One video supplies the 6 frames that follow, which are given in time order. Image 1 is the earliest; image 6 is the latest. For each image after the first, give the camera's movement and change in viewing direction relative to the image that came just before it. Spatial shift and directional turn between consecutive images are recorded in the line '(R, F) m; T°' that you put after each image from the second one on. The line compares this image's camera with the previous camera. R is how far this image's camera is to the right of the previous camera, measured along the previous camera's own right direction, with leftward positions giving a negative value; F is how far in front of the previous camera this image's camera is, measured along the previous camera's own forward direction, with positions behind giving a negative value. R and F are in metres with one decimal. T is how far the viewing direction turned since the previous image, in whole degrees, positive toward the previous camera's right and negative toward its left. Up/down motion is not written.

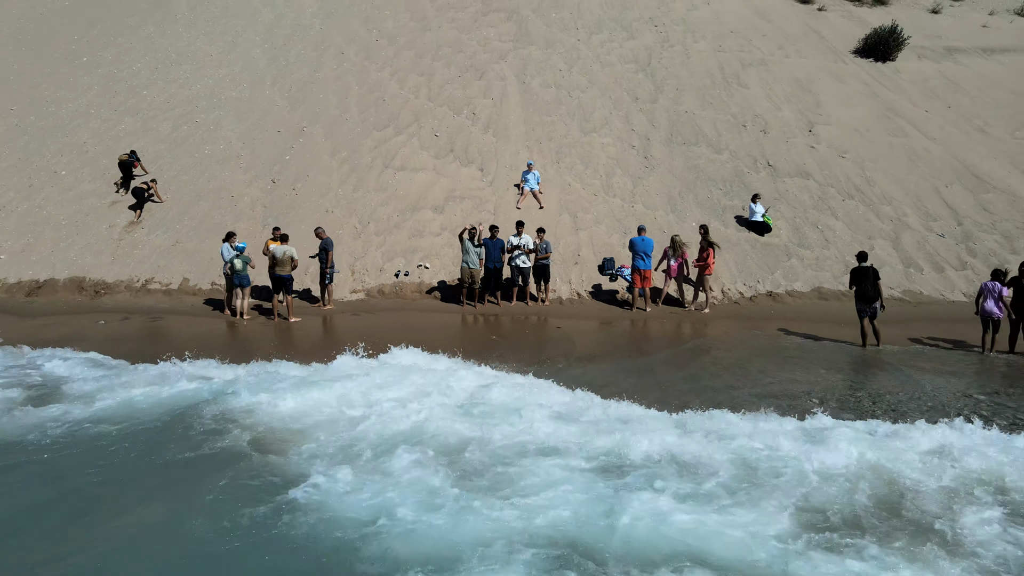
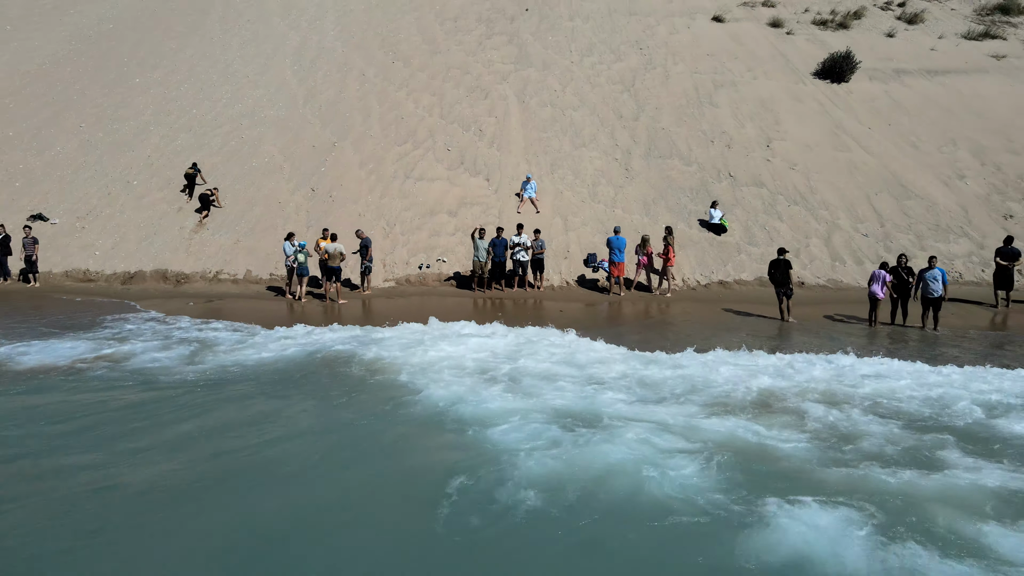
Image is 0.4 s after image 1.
(0.0, -1.5) m; 0°
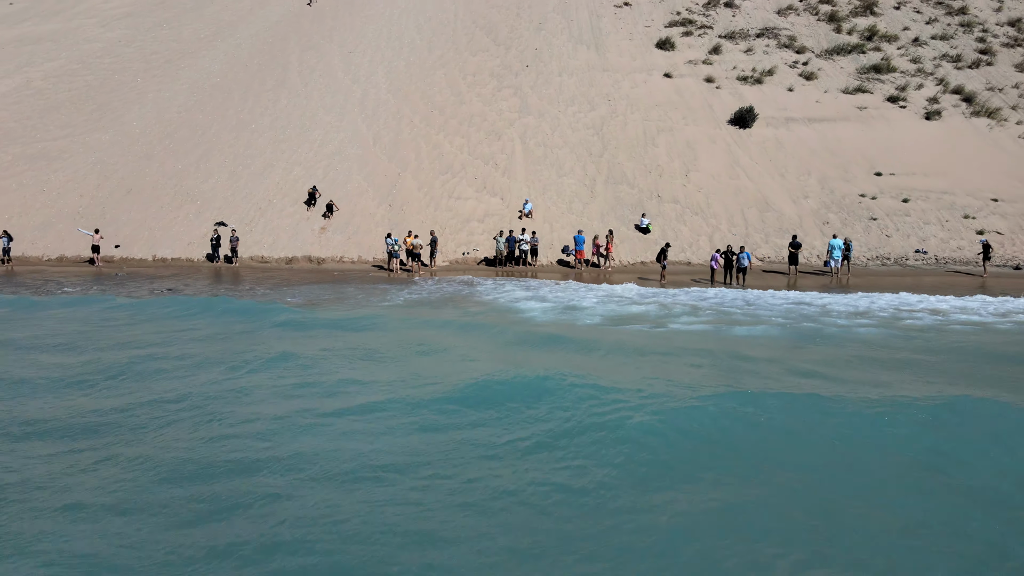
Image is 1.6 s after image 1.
(-0.1, -5.4) m; 0°
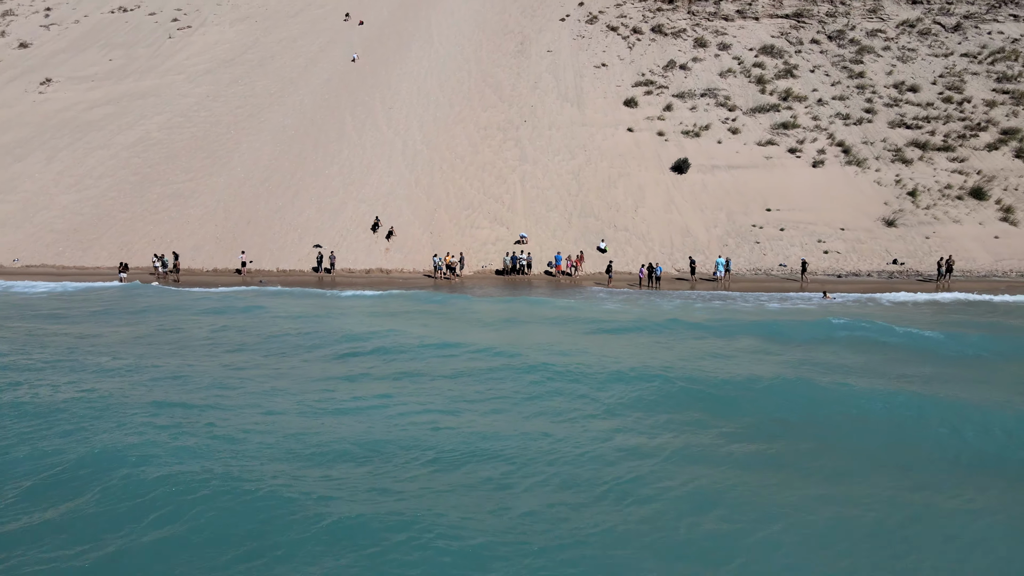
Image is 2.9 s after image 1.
(-0.1, -7.0) m; 0°
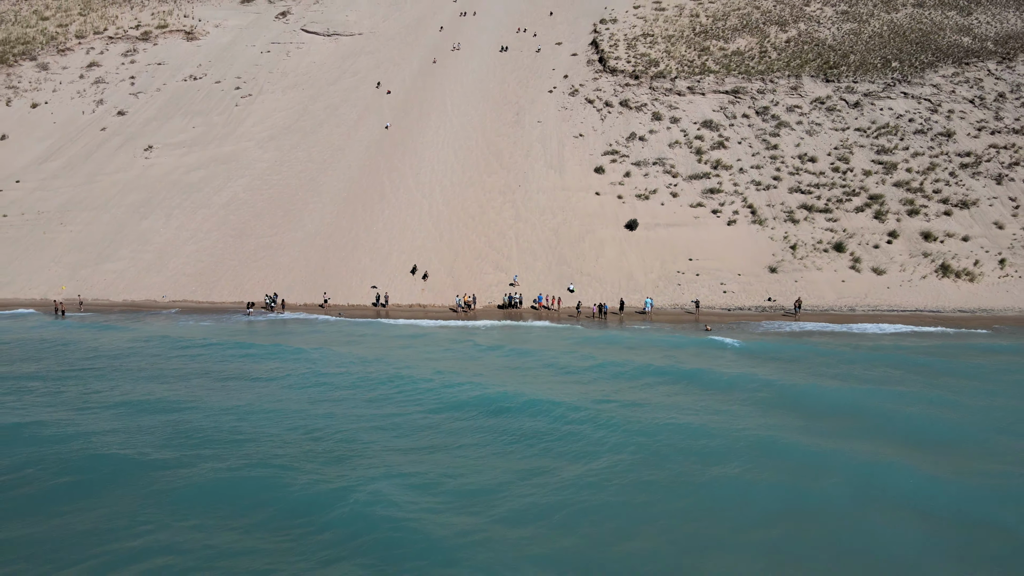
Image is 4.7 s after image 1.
(+0.1, -9.5) m; 0°
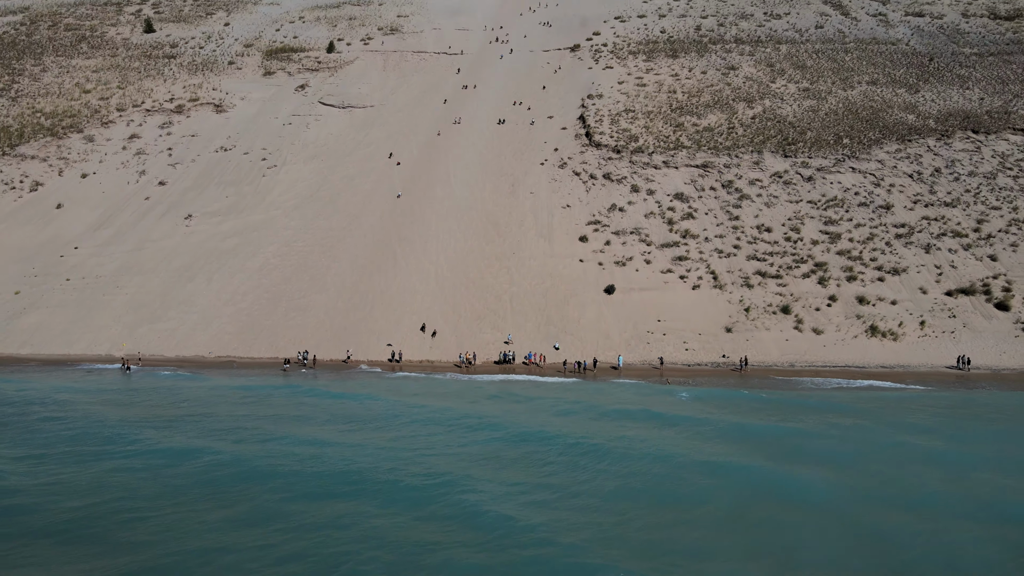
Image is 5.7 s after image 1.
(+0.2, -5.7) m; 0°
